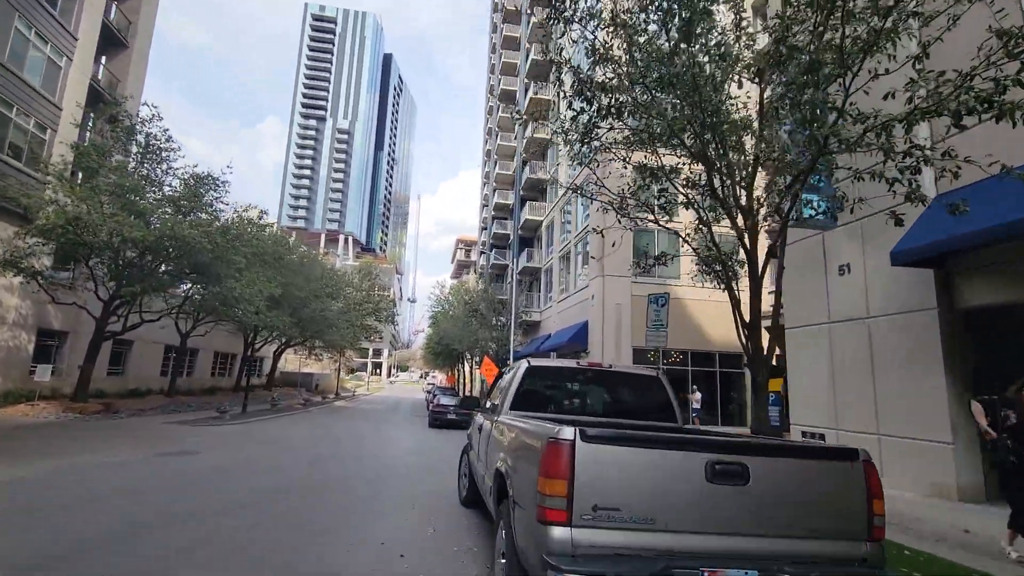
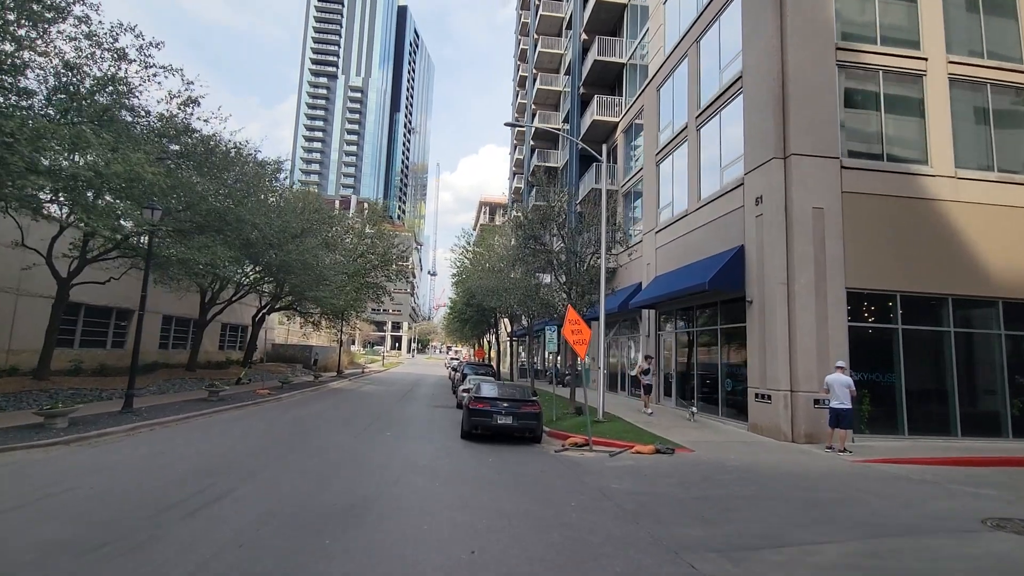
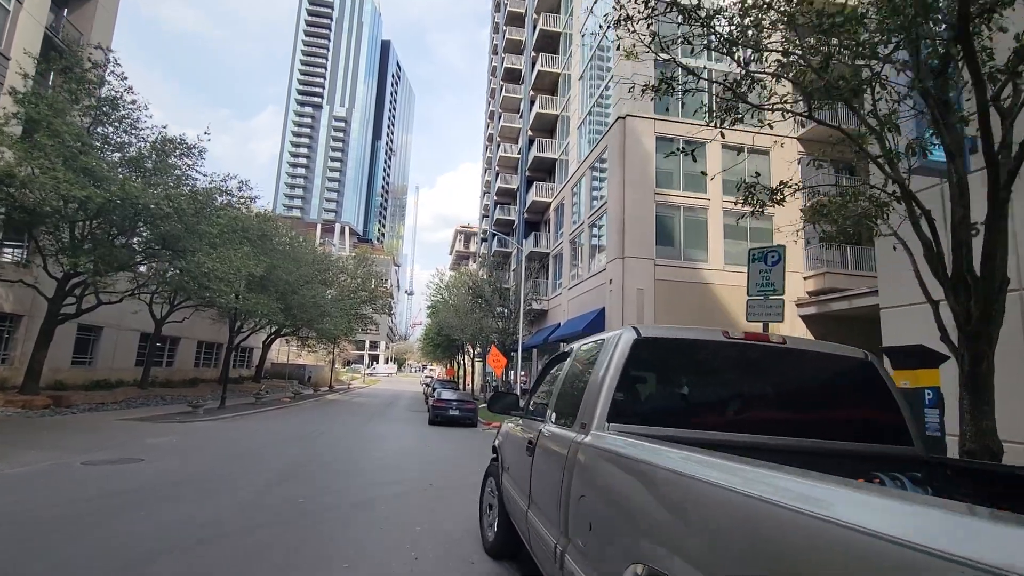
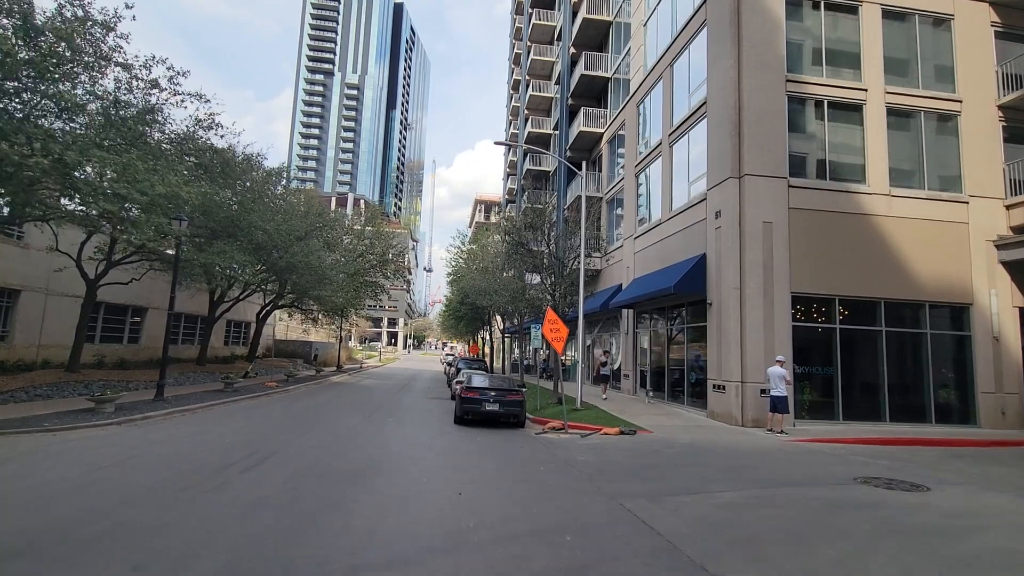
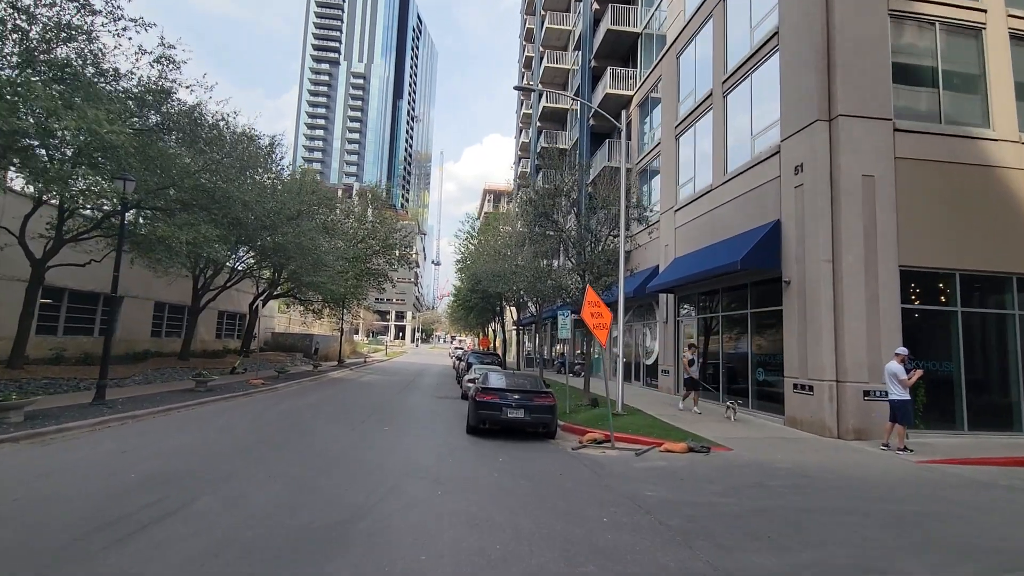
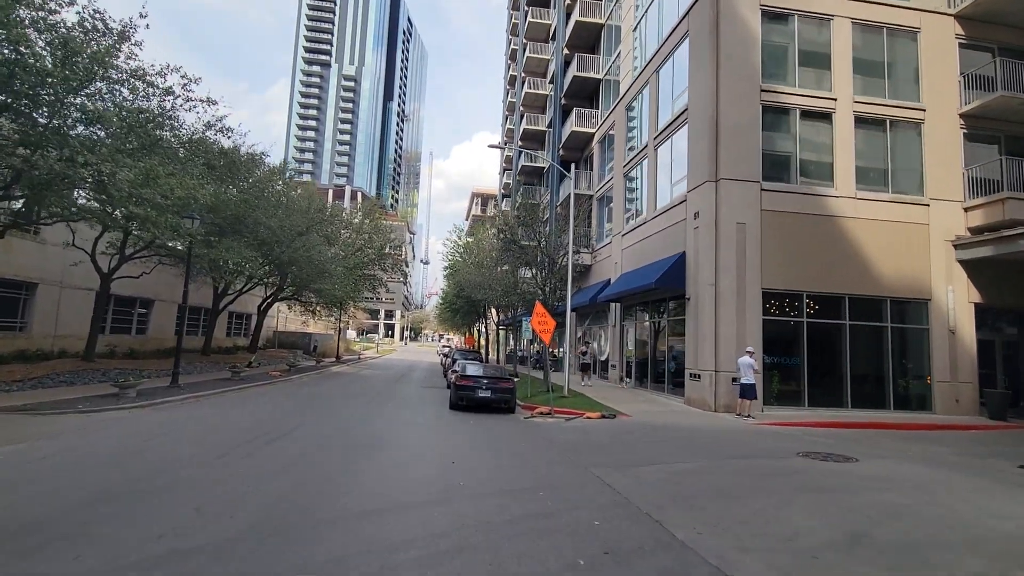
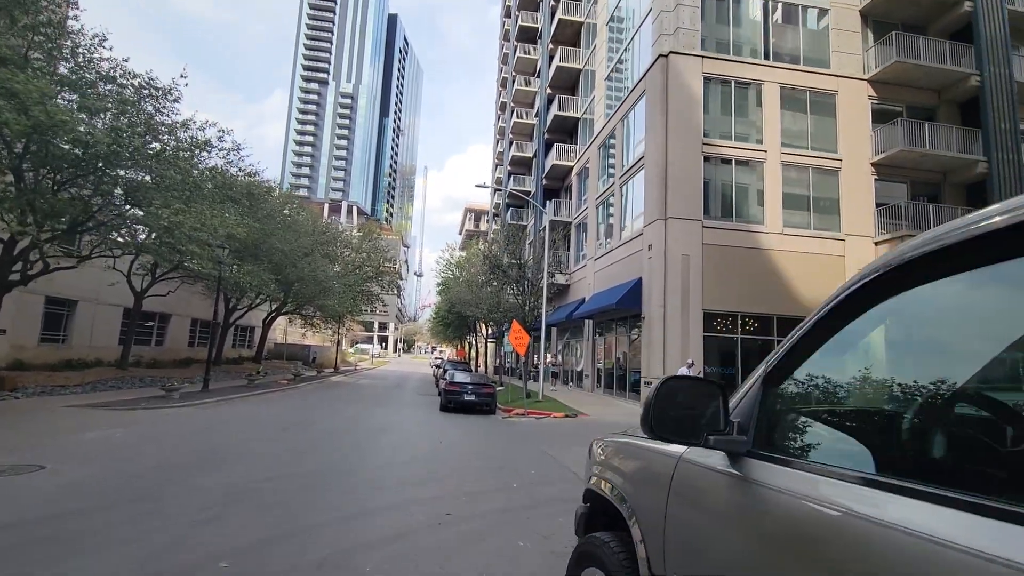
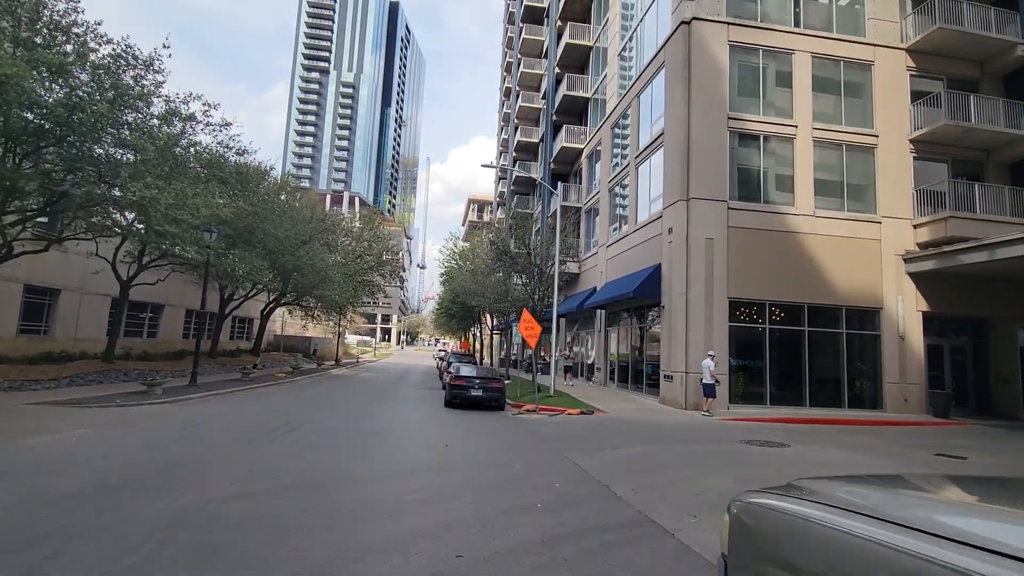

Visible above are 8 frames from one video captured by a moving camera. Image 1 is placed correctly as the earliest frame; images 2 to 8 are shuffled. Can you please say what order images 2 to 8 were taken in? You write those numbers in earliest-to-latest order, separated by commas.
3, 7, 8, 6, 4, 2, 5
